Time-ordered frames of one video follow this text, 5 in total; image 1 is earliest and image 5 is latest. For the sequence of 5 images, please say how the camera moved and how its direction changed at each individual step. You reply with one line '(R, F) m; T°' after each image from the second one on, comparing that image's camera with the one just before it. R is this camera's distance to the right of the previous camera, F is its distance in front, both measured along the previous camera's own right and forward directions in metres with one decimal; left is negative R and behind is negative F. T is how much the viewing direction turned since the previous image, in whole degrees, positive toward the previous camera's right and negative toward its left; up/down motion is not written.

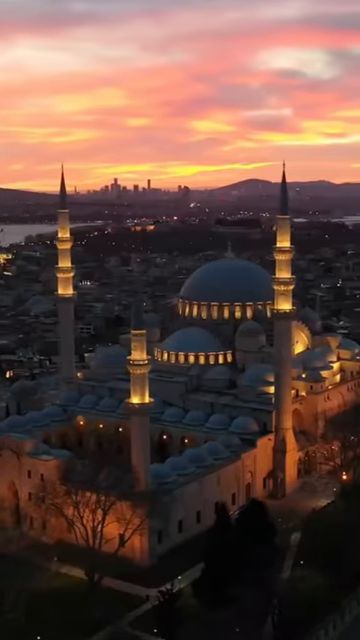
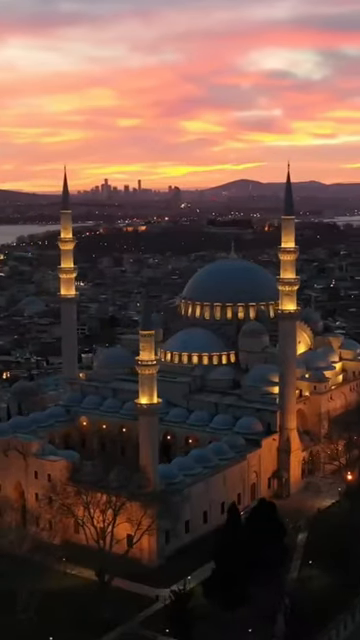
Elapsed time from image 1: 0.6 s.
(-0.4, 0.0) m; +1°
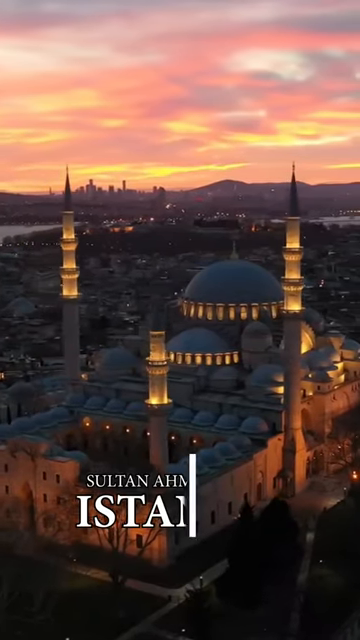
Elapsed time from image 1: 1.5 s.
(-0.6, 0.0) m; +1°
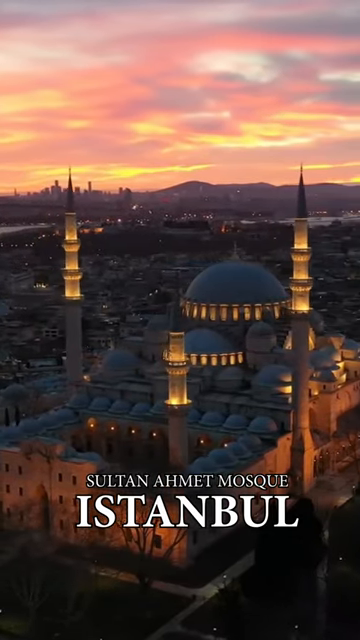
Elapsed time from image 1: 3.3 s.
(-1.3, -0.1) m; +2°
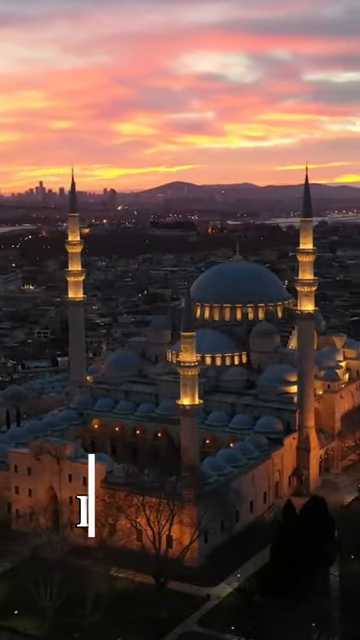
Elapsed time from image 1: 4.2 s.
(-0.7, -0.1) m; +1°
